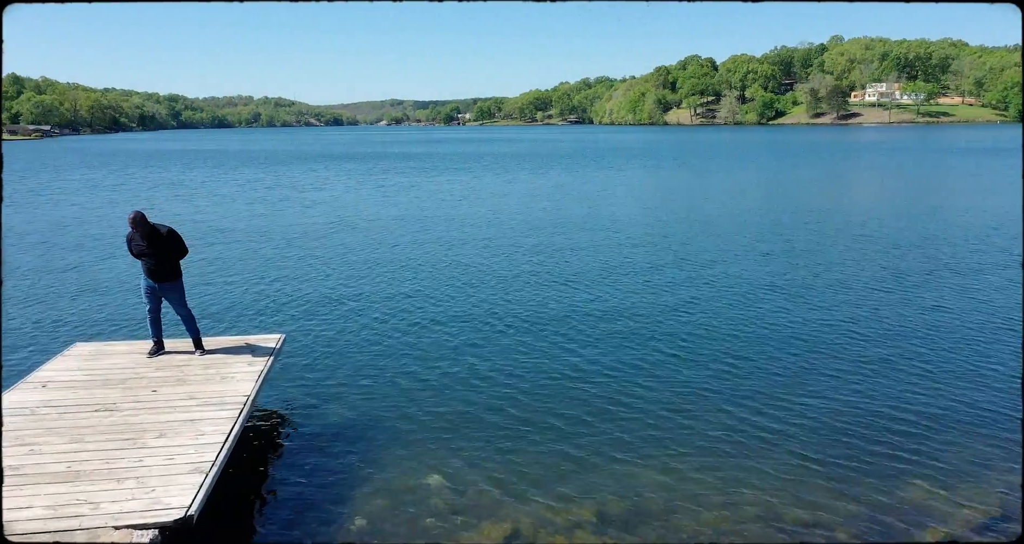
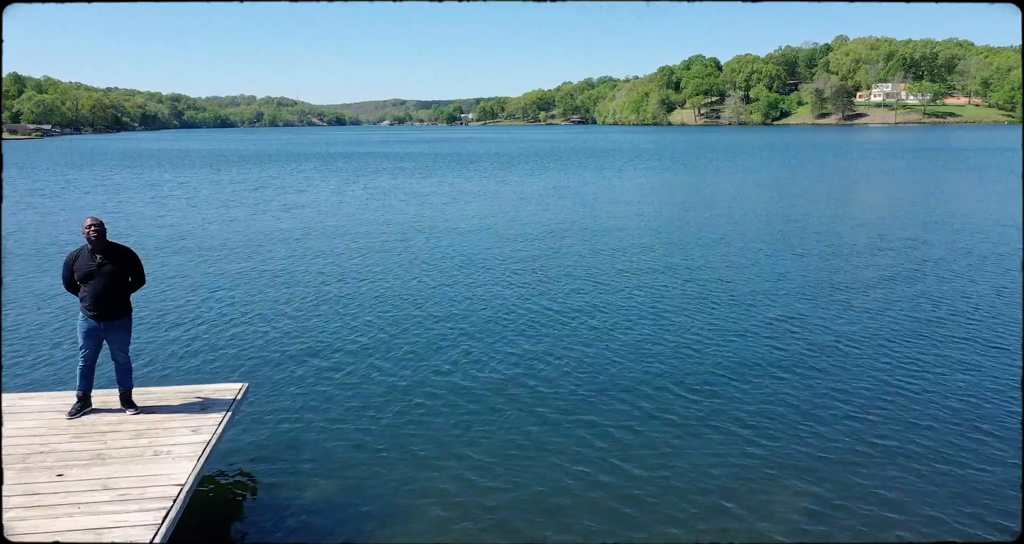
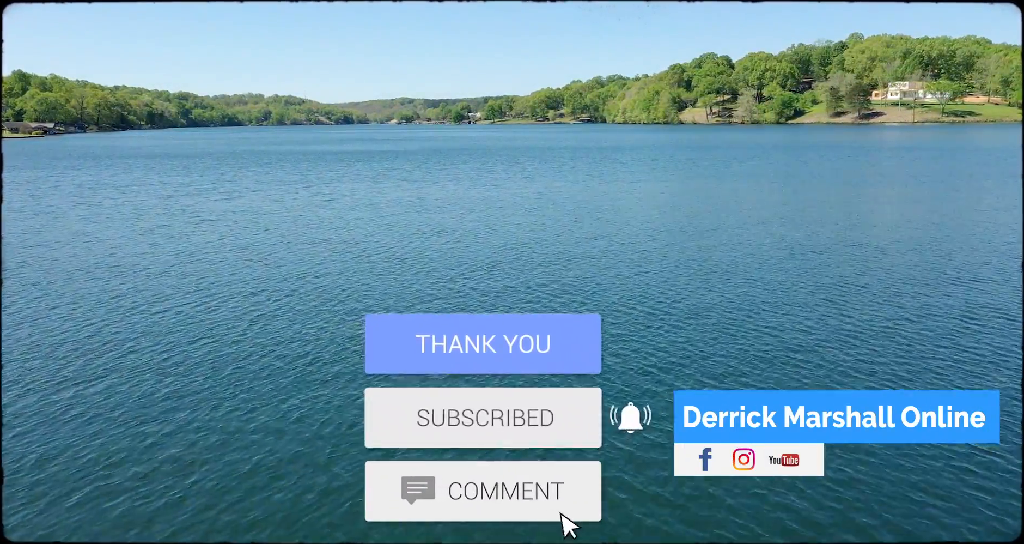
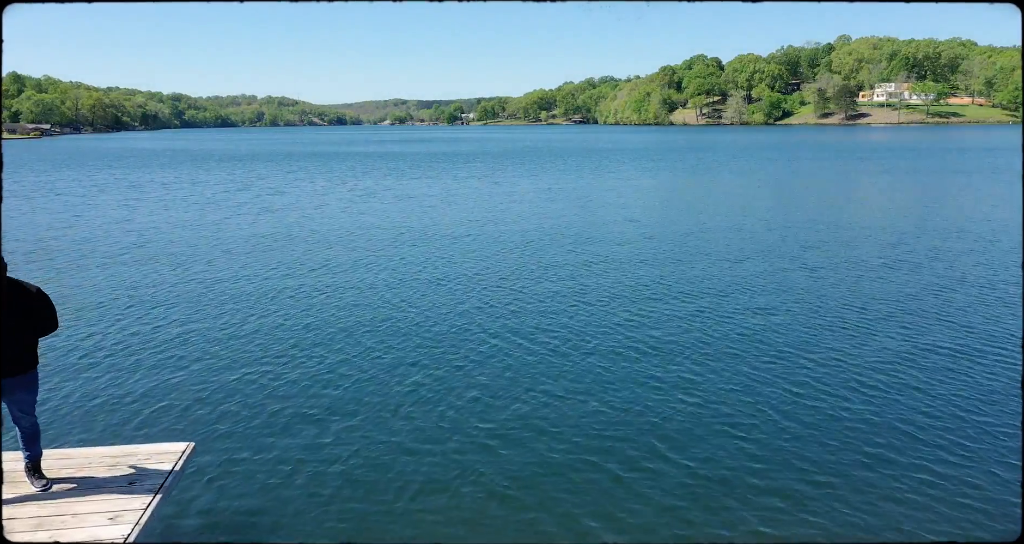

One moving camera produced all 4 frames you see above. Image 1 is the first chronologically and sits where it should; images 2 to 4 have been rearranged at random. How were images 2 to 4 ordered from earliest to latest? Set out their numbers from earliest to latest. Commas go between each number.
2, 4, 3
